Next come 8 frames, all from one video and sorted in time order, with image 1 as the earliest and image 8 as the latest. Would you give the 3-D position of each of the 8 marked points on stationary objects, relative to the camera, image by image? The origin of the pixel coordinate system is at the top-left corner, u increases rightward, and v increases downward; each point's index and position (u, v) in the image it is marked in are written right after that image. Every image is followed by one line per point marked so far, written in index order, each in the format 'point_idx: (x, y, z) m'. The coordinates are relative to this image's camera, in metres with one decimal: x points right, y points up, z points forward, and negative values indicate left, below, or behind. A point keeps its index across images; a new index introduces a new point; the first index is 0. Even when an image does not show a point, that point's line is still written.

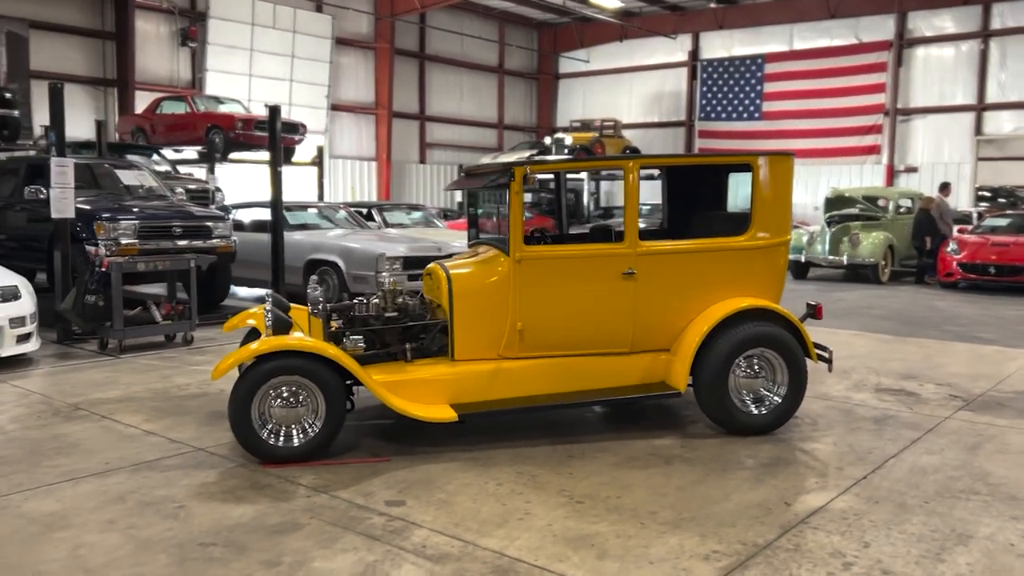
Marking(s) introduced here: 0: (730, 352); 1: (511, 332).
0: (+1.3, -0.4, +5.2) m
1: (0.0, -0.3, +5.2) m
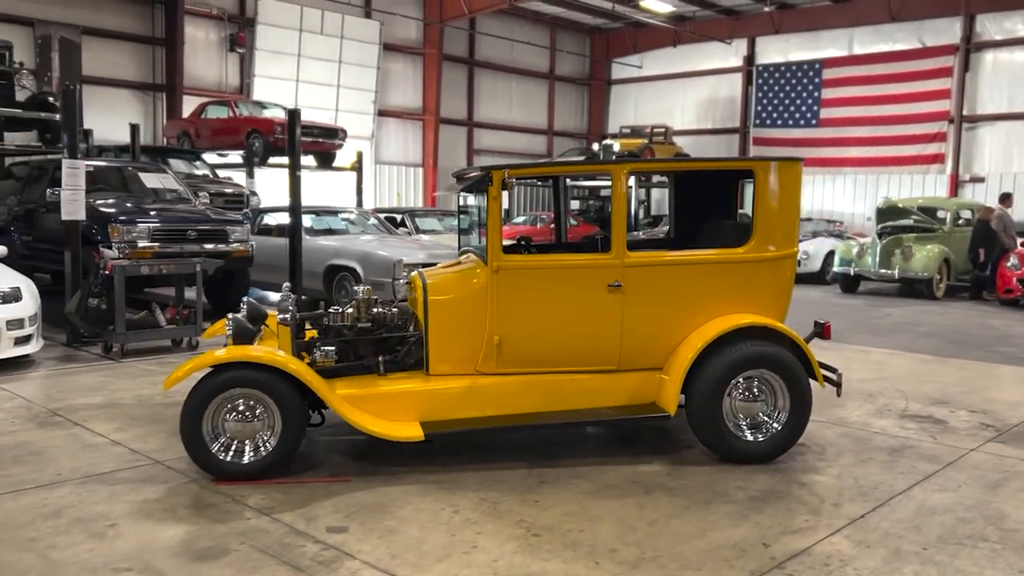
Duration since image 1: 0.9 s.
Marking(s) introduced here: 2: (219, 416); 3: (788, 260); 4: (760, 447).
0: (+1.2, -0.5, +4.8) m
1: (-0.1, -0.3, +4.9) m
2: (-1.5, -0.6, +4.4) m
3: (+1.6, +0.2, +5.2) m
4: (+1.4, -0.9, +4.9) m
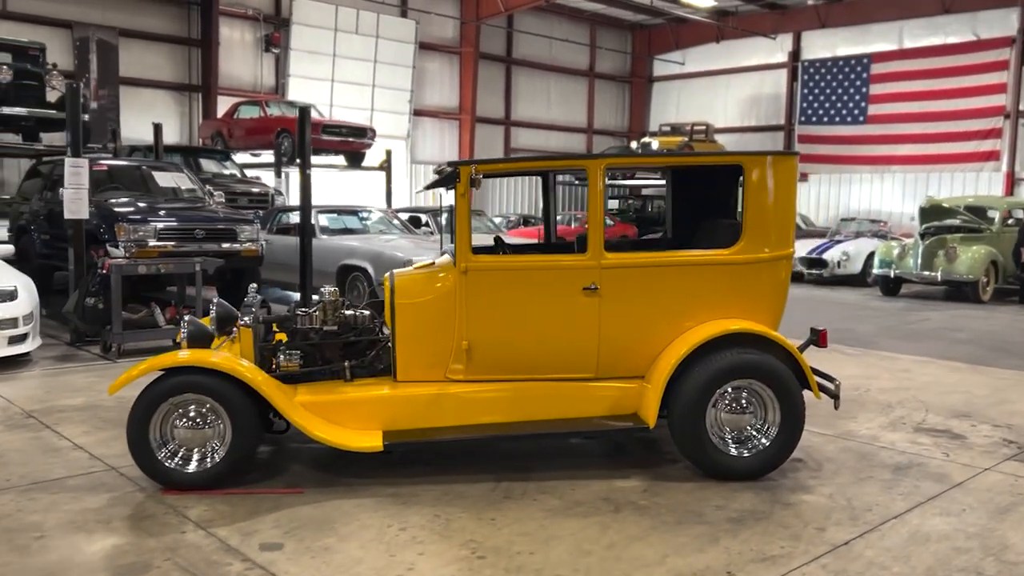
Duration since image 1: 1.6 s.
0: (+1.0, -0.5, +4.5) m
1: (-0.3, -0.3, +4.6) m
2: (-1.6, -0.6, +4.2) m
3: (+1.5, +0.1, +4.8) m
4: (+1.2, -0.9, +4.6) m
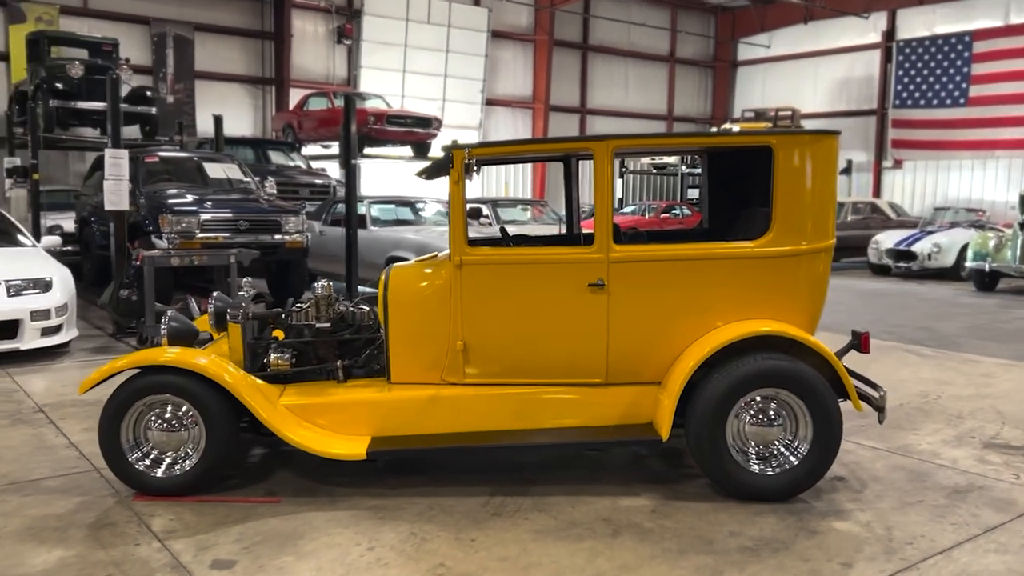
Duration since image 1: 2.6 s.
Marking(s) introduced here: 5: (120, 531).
0: (+1.0, -0.5, +4.0) m
1: (-0.3, -0.3, +4.3) m
2: (-1.7, -0.6, +4.0) m
3: (+1.5, +0.2, +4.3) m
4: (+1.2, -0.9, +4.0) m
5: (-1.6, -1.0, +3.6) m
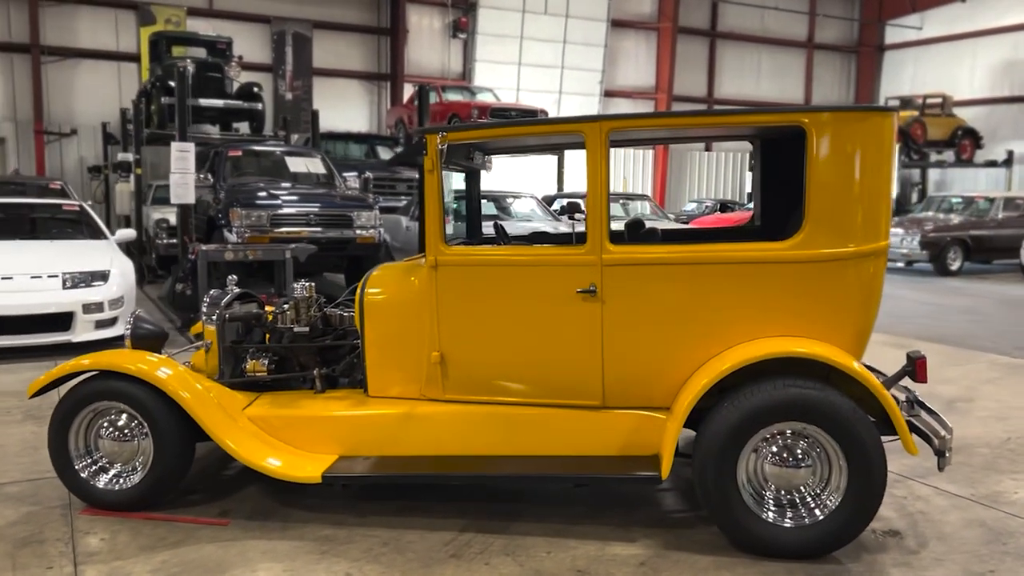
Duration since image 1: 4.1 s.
0: (+0.9, -0.5, +3.3) m
1: (-0.4, -0.3, +3.8) m
2: (-1.8, -0.6, +3.7) m
3: (+1.4, +0.1, +3.5) m
4: (+1.1, -0.9, +3.3) m
5: (-1.8, -1.0, +3.3) m
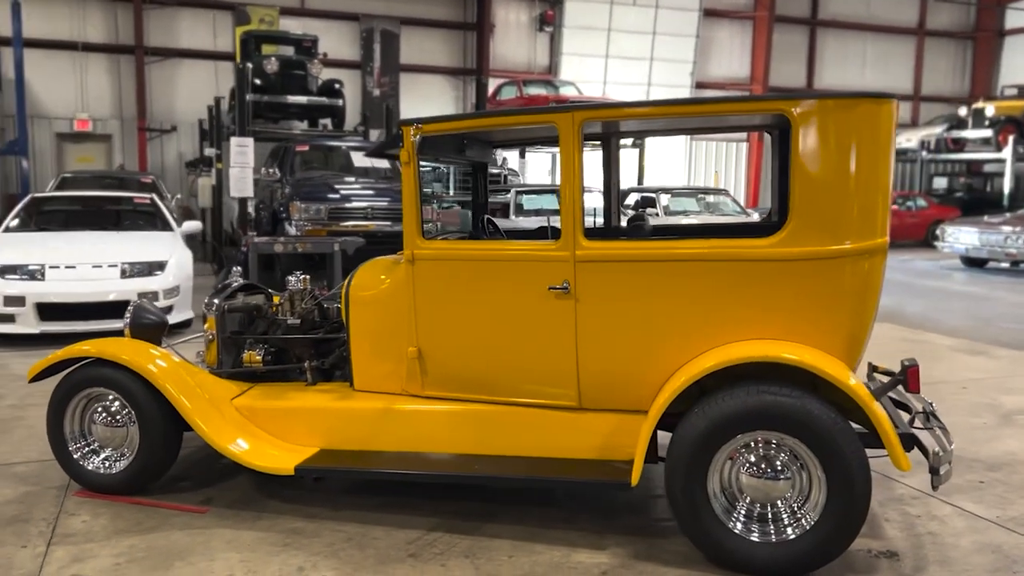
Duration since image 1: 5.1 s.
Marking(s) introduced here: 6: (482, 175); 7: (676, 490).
0: (+0.7, -0.5, +3.1) m
1: (-0.4, -0.3, +3.7) m
2: (-1.9, -0.6, +3.8) m
3: (+1.3, +0.1, +3.2) m
4: (+0.9, -0.9, +3.1) m
5: (-1.9, -0.9, +3.4) m
6: (-0.2, +0.6, +4.3) m
7: (+0.6, -0.7, +3.2) m
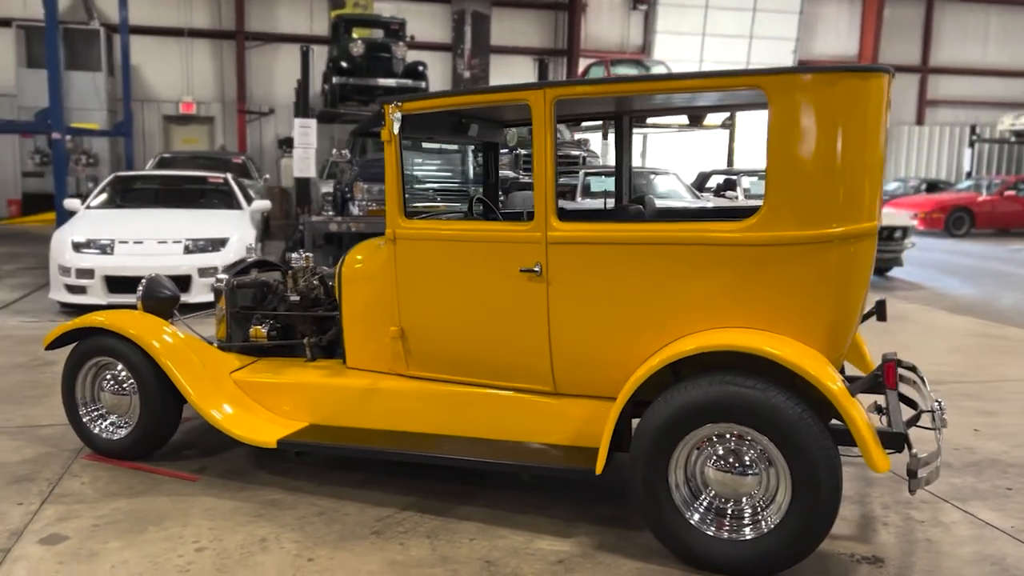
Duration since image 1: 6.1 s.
0: (+0.5, -0.5, +3.0) m
1: (-0.5, -0.2, +3.7) m
2: (-1.9, -0.4, +4.0) m
3: (+1.1, +0.1, +3.0) m
4: (+0.8, -0.9, +2.9) m
5: (-2.0, -0.8, +3.6) m
6: (-0.1, +0.7, +4.3) m
7: (+0.4, -0.7, +3.1) m
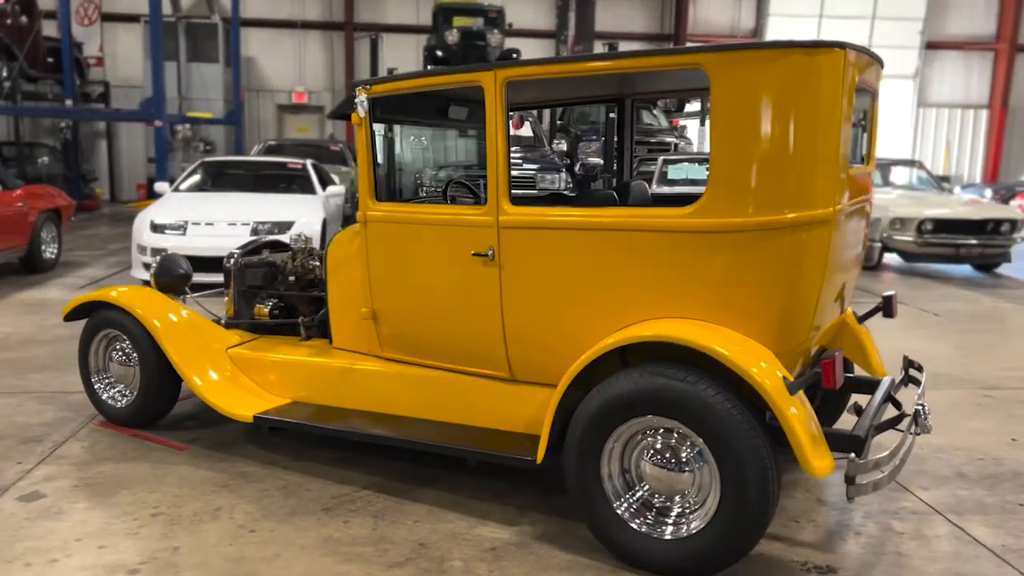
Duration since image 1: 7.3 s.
0: (+0.3, -0.4, +2.9) m
1: (-0.6, -0.1, +3.8) m
2: (-2.0, -0.3, +4.3) m
3: (+0.9, +0.2, +2.8) m
4: (+0.5, -0.8, +2.8) m
5: (-2.1, -0.7, +3.9) m
6: (-0.2, +0.7, +4.3) m
7: (+0.2, -0.6, +3.0) m
